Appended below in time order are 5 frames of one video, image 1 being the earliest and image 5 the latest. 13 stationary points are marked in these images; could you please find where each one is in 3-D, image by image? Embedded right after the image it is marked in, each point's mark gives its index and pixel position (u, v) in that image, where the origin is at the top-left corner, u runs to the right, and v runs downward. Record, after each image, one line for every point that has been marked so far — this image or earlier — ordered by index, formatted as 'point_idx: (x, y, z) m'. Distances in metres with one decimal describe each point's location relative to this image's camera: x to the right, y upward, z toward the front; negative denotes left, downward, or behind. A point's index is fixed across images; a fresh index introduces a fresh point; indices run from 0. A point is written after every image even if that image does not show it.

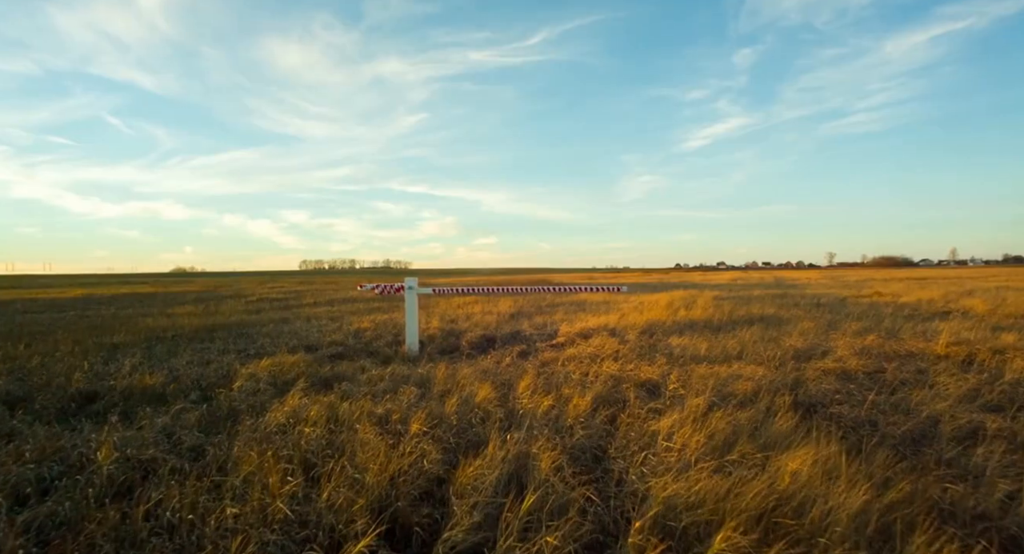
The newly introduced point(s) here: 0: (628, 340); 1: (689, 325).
0: (+2.2, -1.2, +9.9) m
1: (+4.1, -1.1, +11.9) m
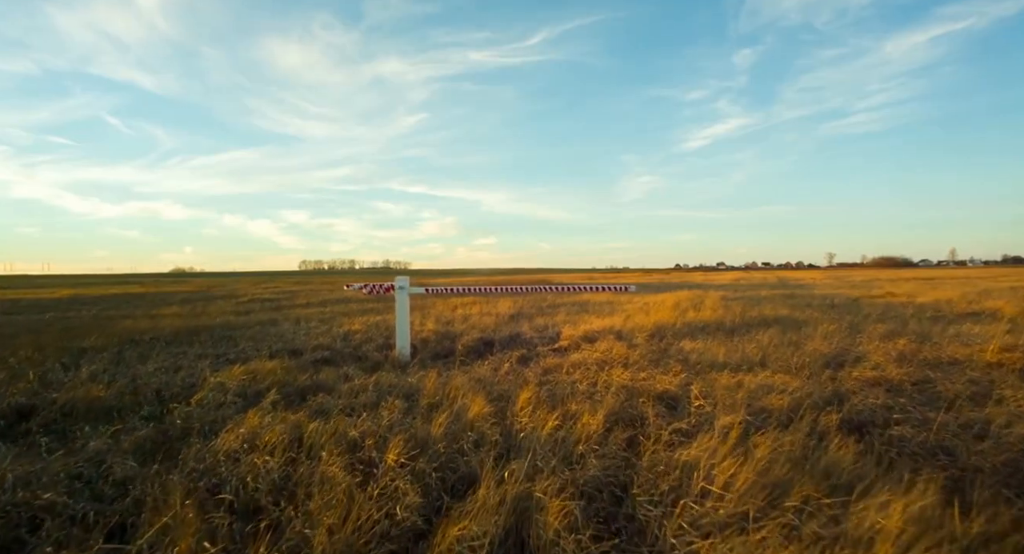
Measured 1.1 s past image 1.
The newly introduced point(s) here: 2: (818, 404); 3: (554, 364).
0: (+2.2, -1.2, +9.2) m
1: (+4.1, -1.1, +11.2) m
2: (+2.8, -1.1, +4.7) m
3: (+0.6, -1.3, +7.7) m
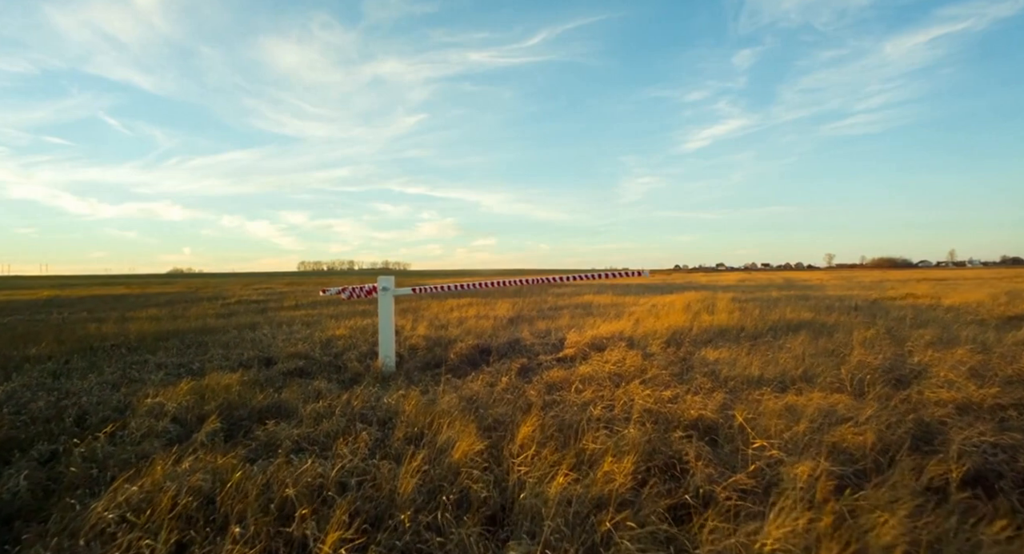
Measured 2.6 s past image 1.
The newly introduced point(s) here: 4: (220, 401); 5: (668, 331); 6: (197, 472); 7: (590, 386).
0: (+2.2, -1.2, +8.1) m
1: (+4.0, -1.1, +10.1) m
2: (+2.8, -1.1, +3.6) m
3: (+0.6, -1.3, +6.6) m
4: (-3.1, -1.3, +5.5) m
5: (+3.1, -1.1, +10.2) m
6: (-2.0, -1.2, +3.3) m
7: (+0.9, -1.3, +6.1) m
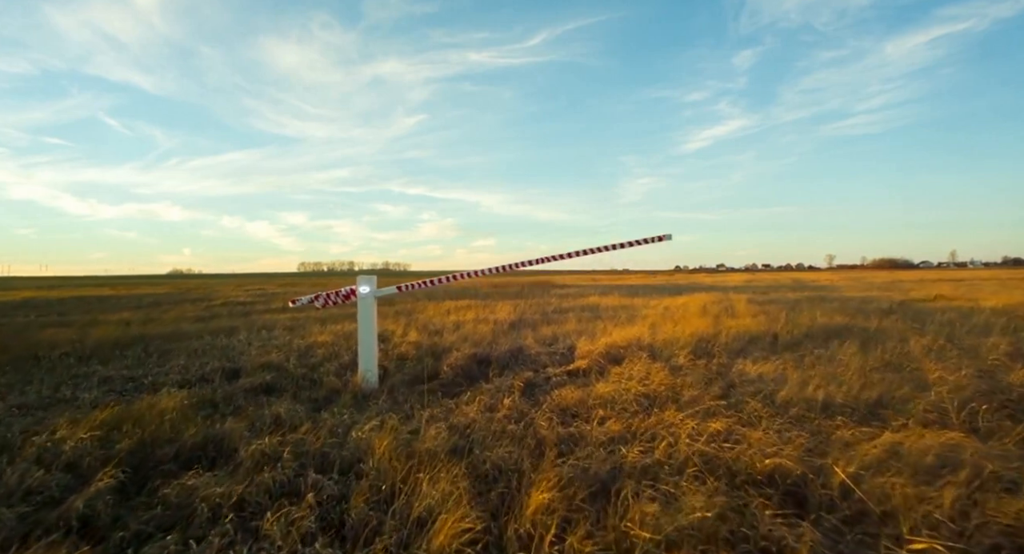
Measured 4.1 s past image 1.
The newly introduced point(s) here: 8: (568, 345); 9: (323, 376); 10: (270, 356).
0: (+2.2, -1.2, +6.8) m
1: (+4.1, -1.1, +8.8) m
2: (+2.8, -1.1, +2.4) m
3: (+0.6, -1.3, +5.3) m
4: (-3.0, -1.3, +4.3) m
5: (+3.1, -1.1, +9.0) m
6: (-1.9, -1.2, +2.0) m
7: (+1.0, -1.3, +4.9) m
8: (+1.0, -1.2, +9.3) m
9: (-2.8, -1.5, +7.7) m
10: (-4.3, -1.4, +9.2) m
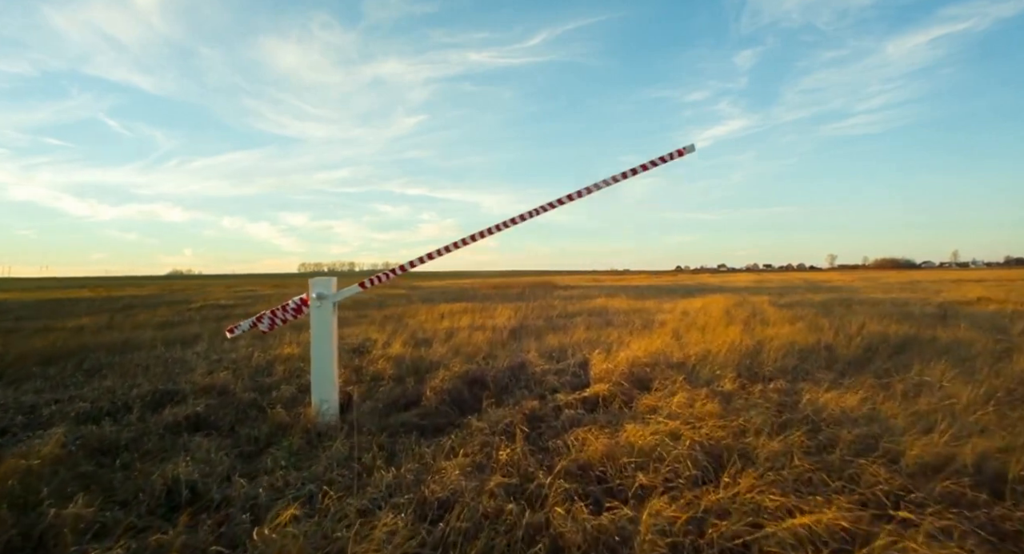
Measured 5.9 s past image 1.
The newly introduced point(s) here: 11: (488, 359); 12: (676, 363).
0: (+2.2, -1.2, +5.2) m
1: (+4.1, -1.1, +7.2) m
2: (+2.8, -1.1, +0.7) m
3: (+0.6, -1.3, +3.7) m
4: (-3.0, -1.3, +2.6) m
5: (+3.1, -1.1, +7.3) m
6: (-1.9, -1.2, +0.4) m
7: (+1.0, -1.3, +3.3) m
8: (+1.0, -1.2, +7.6) m
9: (-2.8, -1.5, +6.1) m
10: (-4.3, -1.4, +7.6) m
11: (-0.4, -1.3, +8.0) m
12: (+2.2, -1.1, +6.8) m
